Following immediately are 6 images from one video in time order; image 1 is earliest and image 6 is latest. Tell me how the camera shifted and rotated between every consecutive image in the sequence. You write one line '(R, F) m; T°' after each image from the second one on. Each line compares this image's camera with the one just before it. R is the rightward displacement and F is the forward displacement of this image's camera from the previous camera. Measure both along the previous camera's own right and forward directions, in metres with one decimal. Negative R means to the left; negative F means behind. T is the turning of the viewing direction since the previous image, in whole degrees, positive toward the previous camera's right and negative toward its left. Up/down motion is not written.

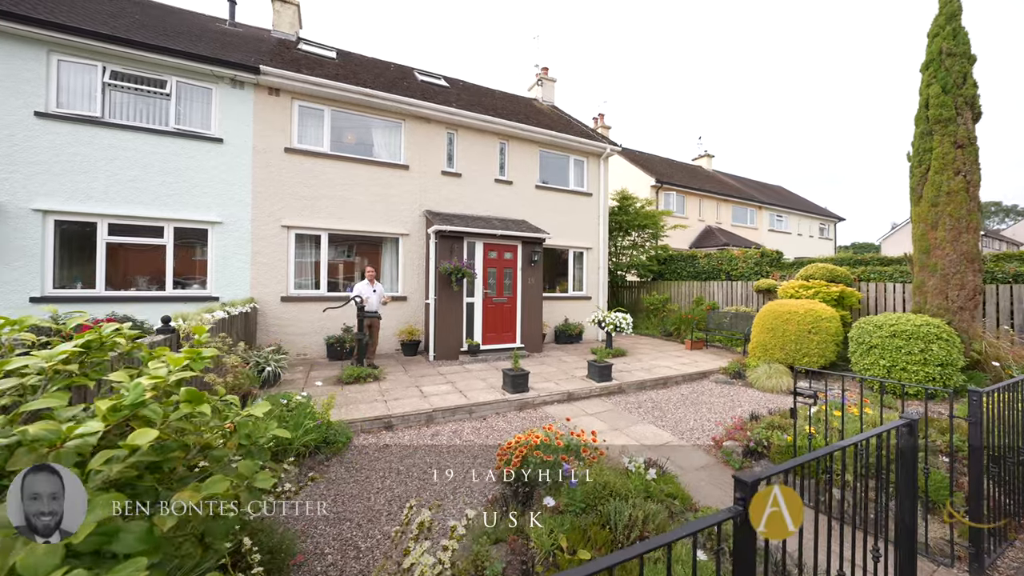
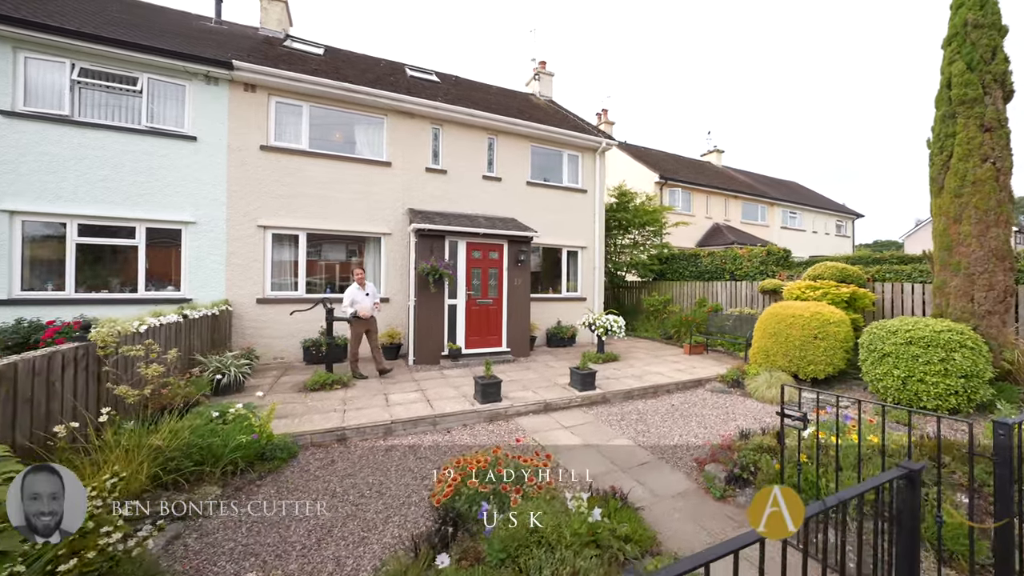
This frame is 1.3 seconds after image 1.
(+0.6, +0.4) m; -2°
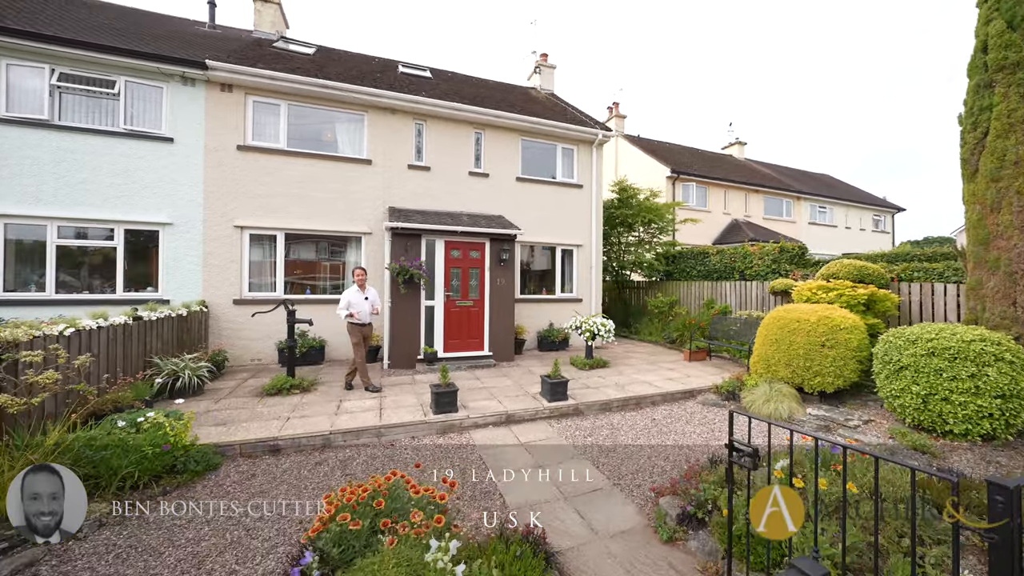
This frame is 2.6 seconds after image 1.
(+0.9, +0.4) m; -4°
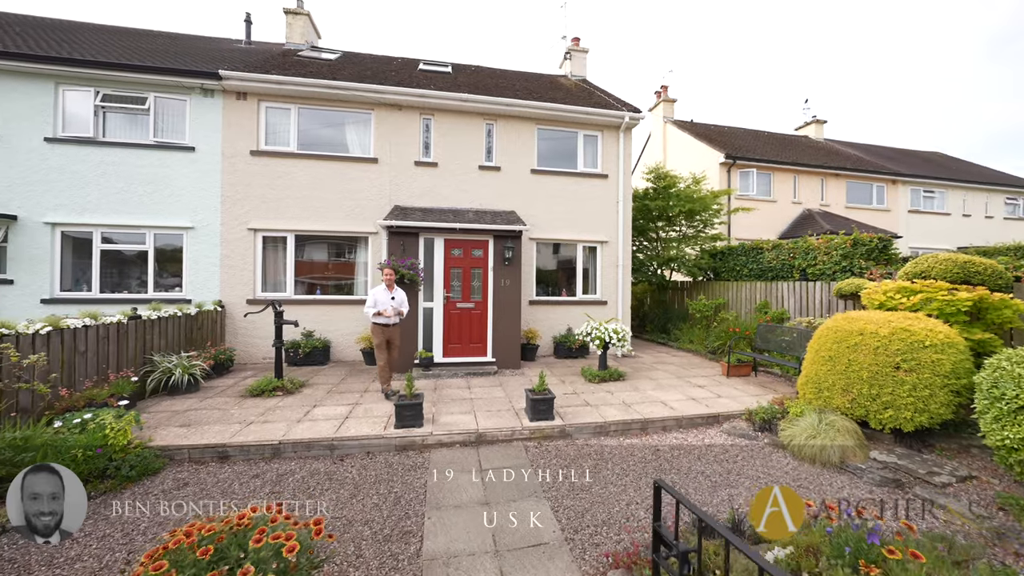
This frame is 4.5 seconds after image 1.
(+1.0, +0.7) m; -9°
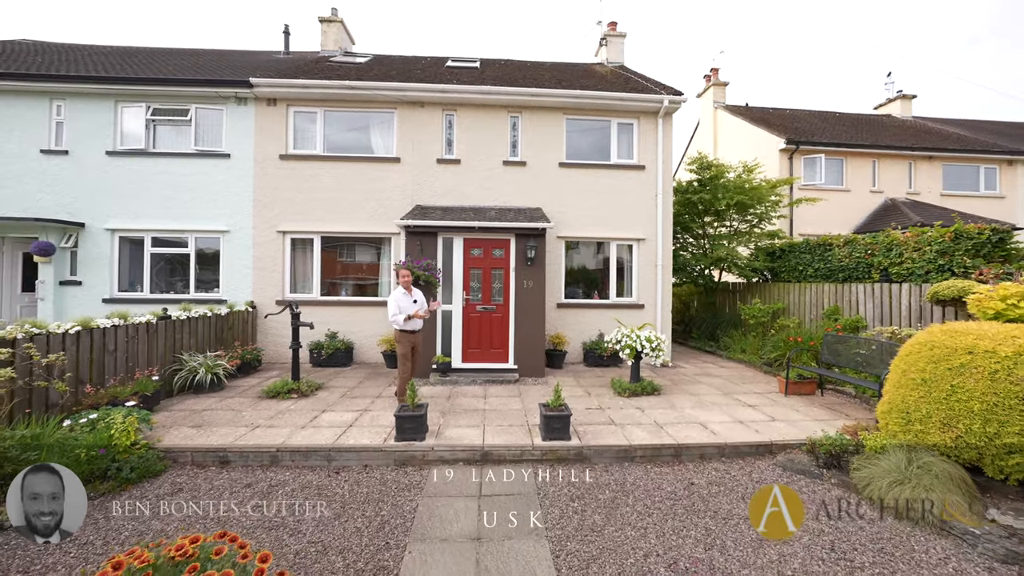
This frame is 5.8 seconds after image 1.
(+0.4, +0.5) m; -7°
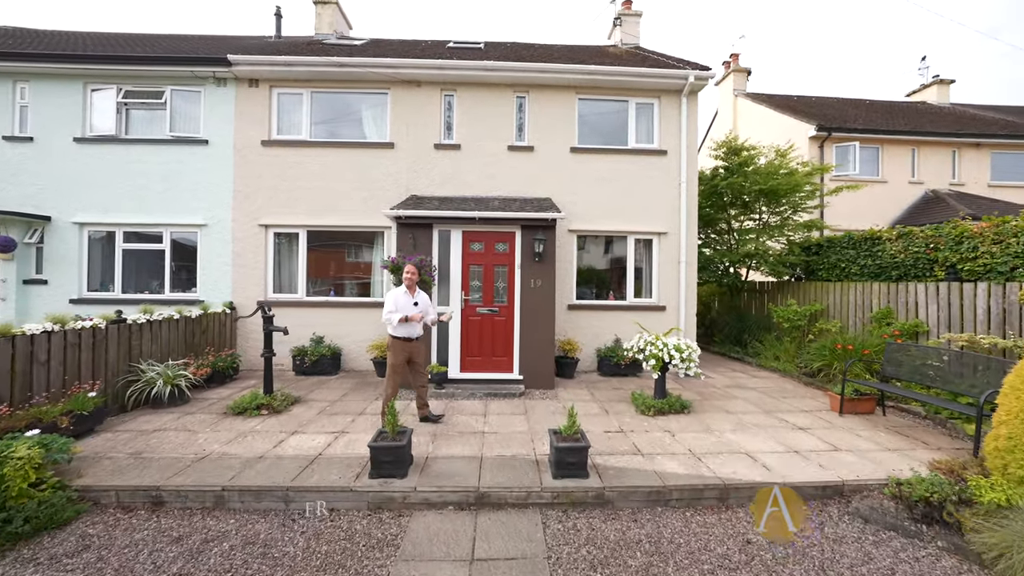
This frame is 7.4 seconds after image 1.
(0.0, +0.8) m; -1°
